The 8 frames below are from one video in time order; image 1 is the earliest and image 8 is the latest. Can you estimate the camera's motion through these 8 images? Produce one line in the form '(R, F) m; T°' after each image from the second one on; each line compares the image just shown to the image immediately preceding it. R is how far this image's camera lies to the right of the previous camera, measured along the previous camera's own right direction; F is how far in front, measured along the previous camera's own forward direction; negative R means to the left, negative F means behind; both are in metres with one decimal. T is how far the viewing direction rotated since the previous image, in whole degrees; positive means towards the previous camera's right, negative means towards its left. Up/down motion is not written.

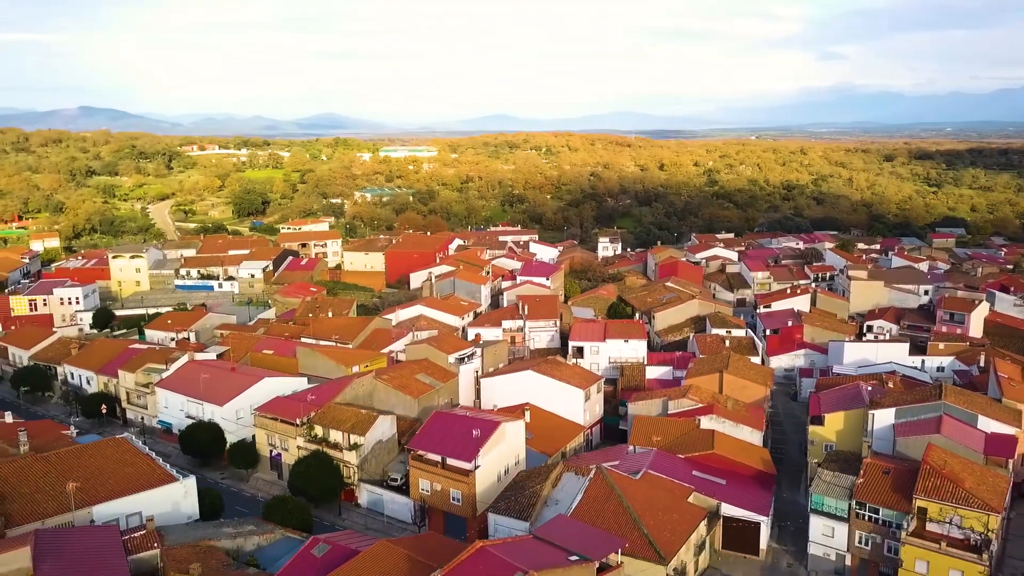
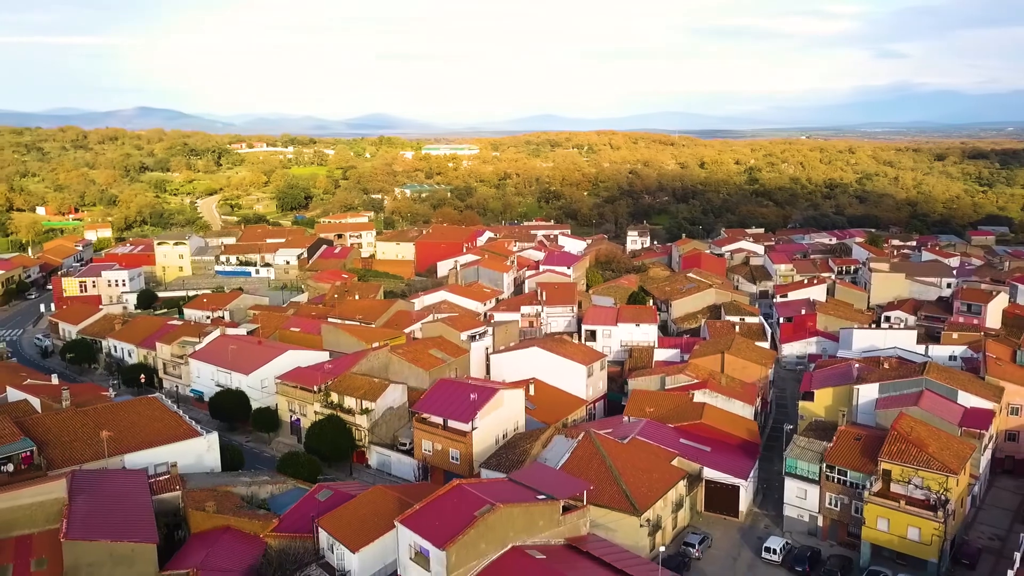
(+1.3, -1.4) m; -3°
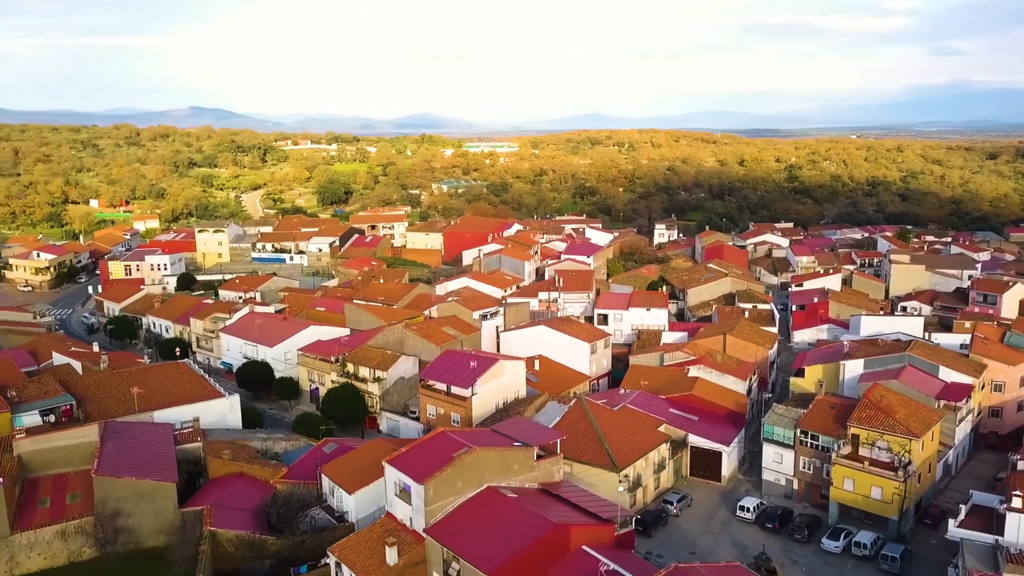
(+1.2, -1.4) m; -3°
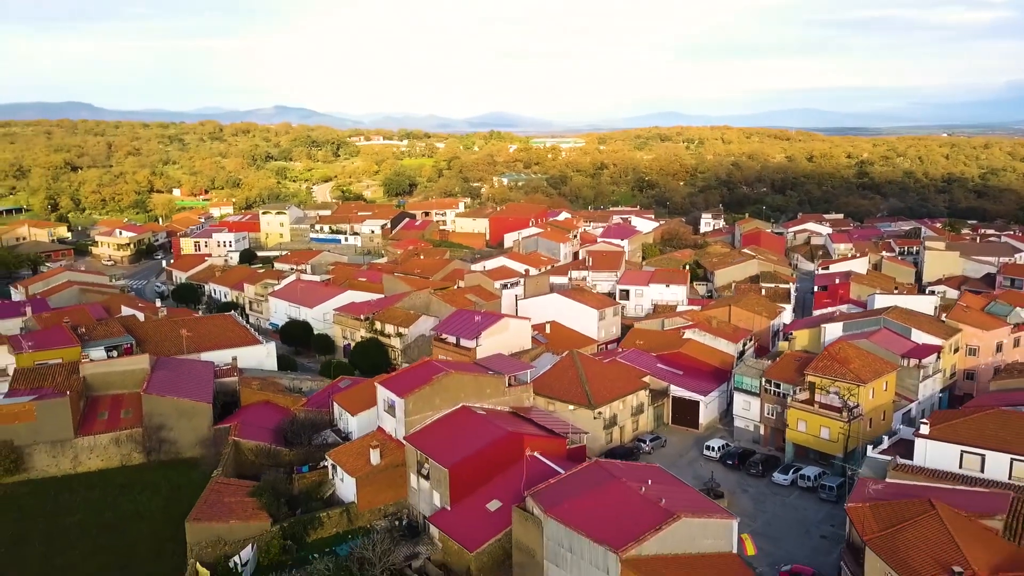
(+2.2, -2.4) m; -5°
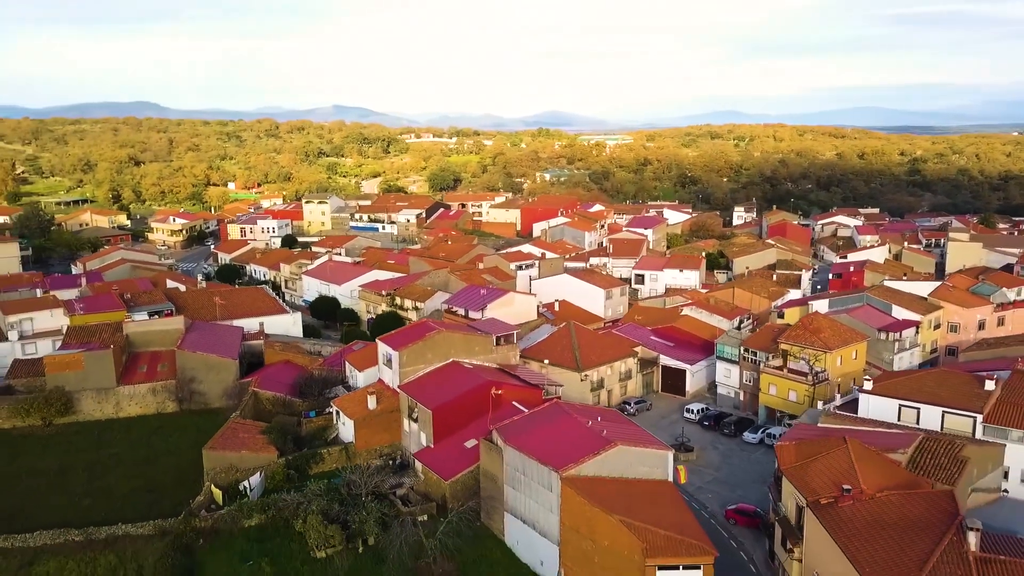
(+1.6, -1.9) m; -4°
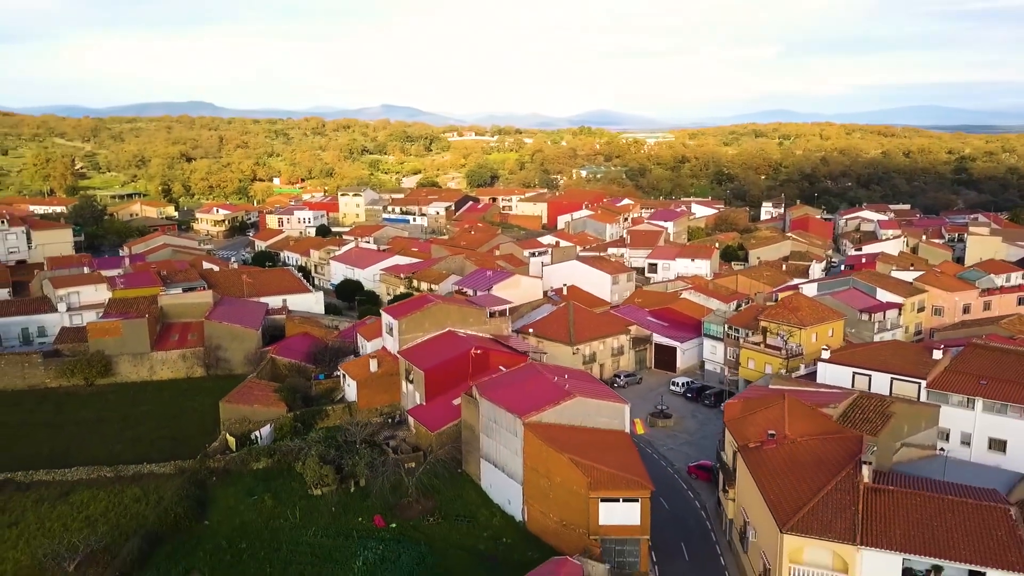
(+1.5, -1.7) m; -3°
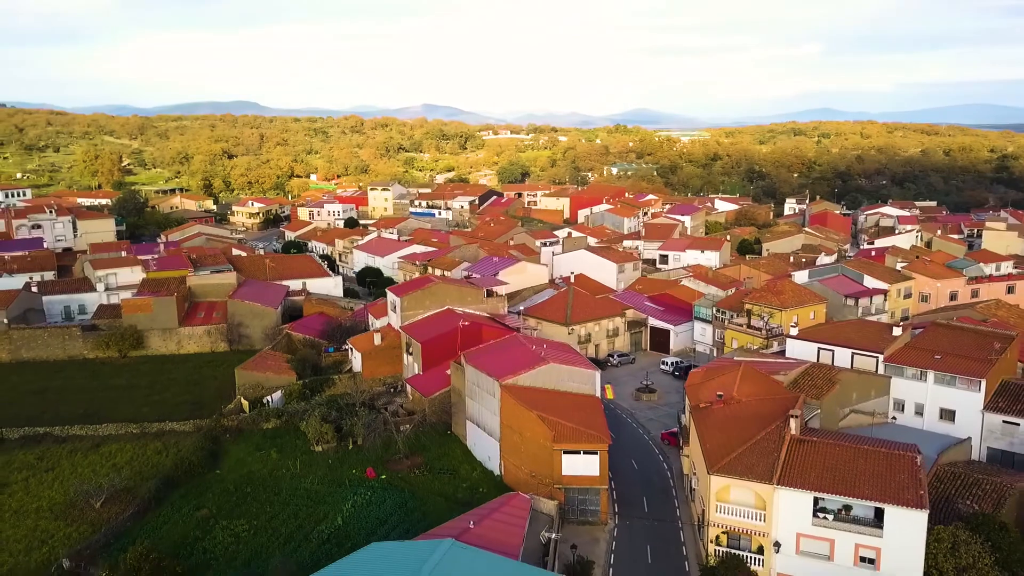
(+1.3, -1.5) m; -3°
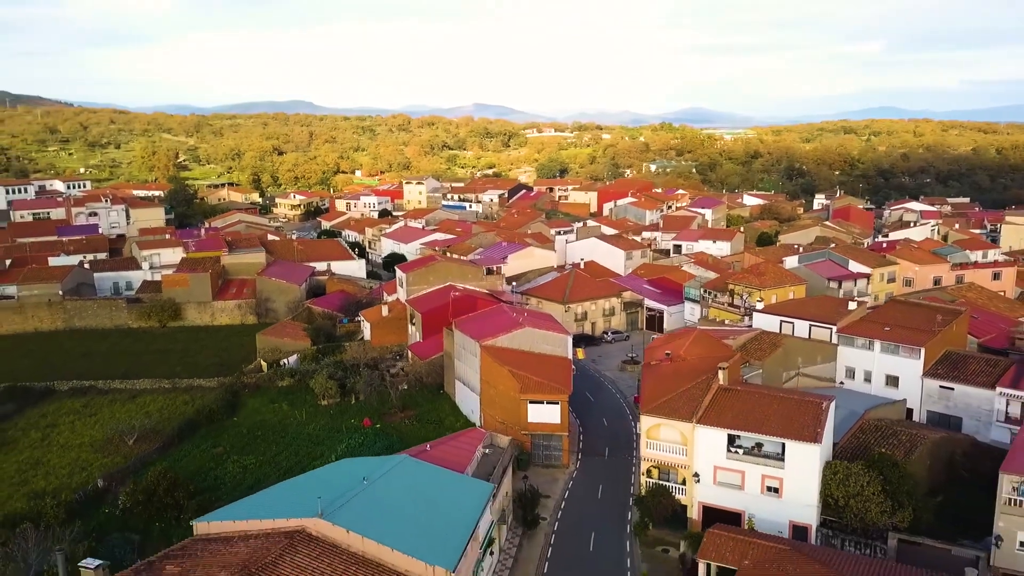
(+1.6, -2.0) m; -3°
